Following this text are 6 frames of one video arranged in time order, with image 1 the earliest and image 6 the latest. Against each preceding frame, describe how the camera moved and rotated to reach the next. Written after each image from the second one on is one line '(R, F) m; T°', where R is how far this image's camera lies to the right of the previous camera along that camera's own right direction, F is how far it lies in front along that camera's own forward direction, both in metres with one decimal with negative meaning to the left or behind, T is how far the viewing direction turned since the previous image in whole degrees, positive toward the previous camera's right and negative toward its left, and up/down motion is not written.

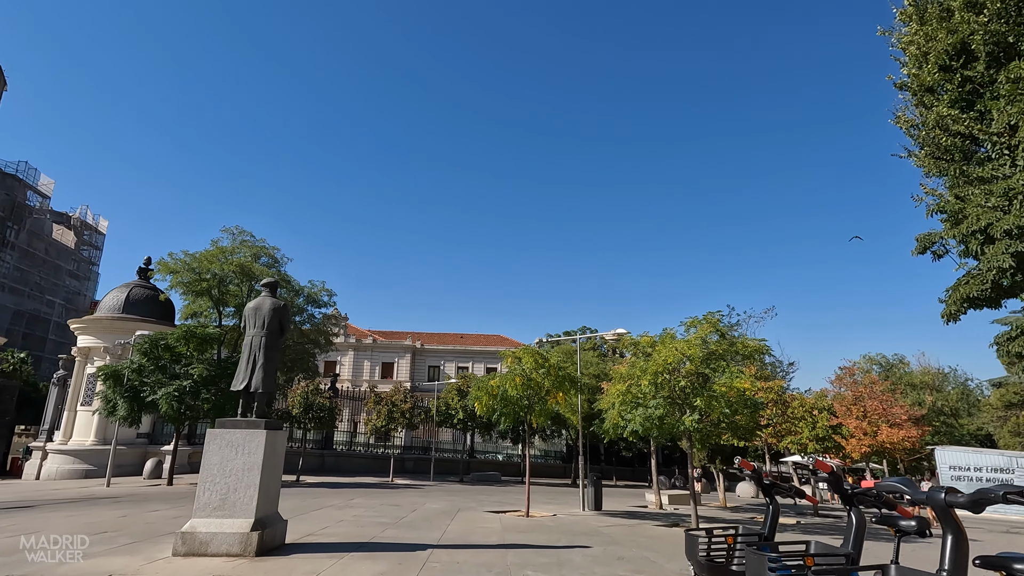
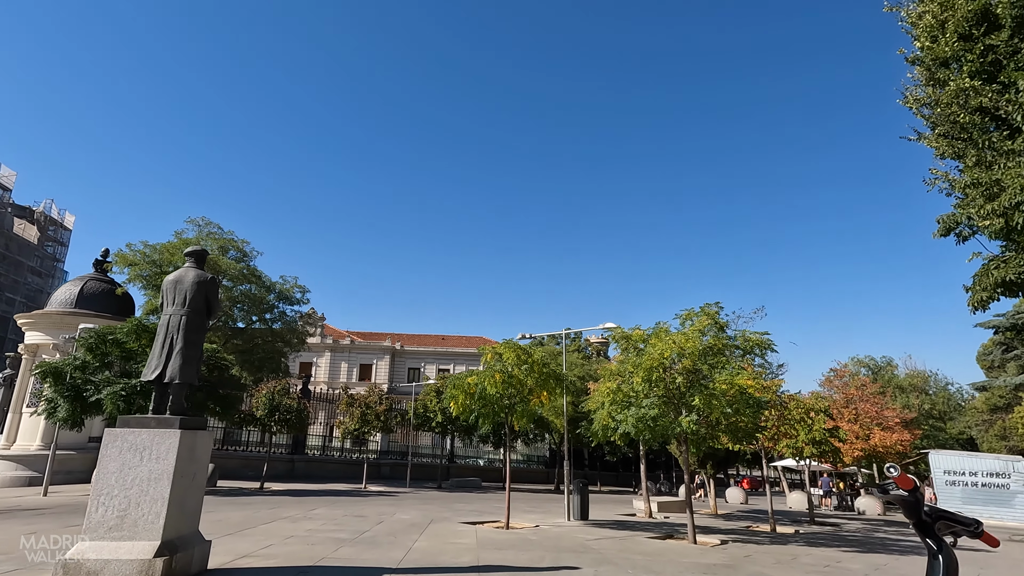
(+0.1, +1.3) m; +2°
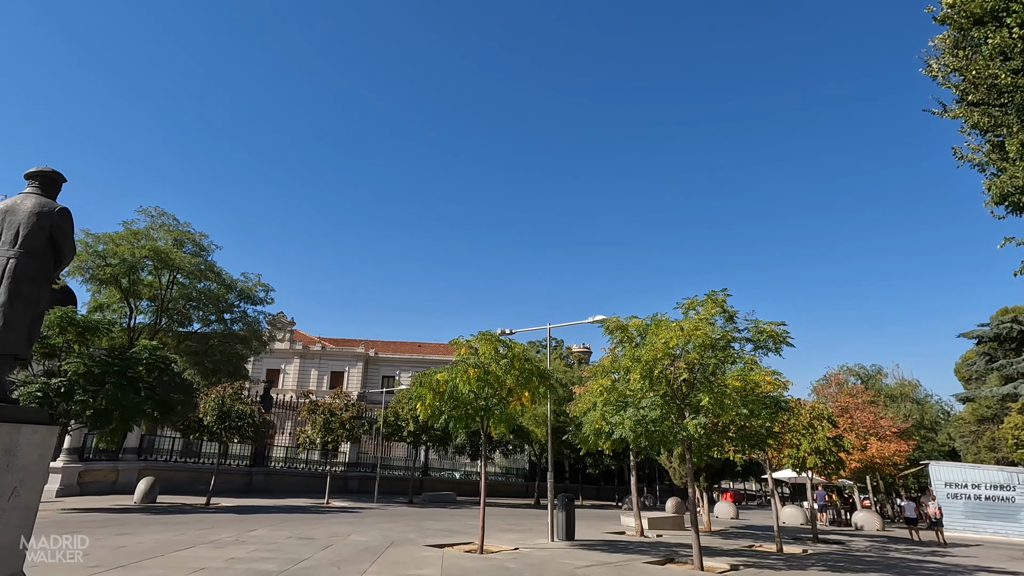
(+0.1, +1.8) m; +2°
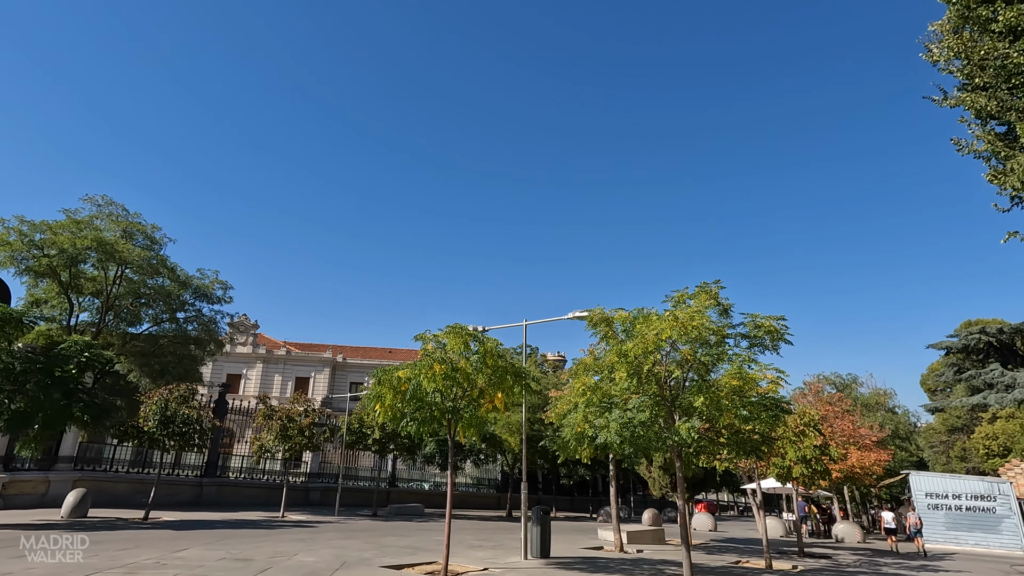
(0.0, +1.1) m; +3°
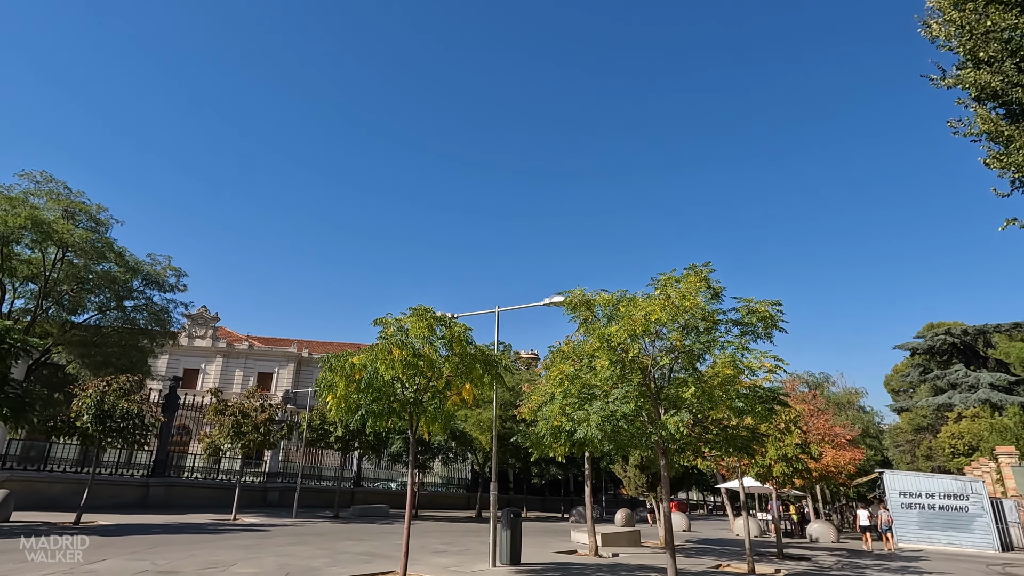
(0.0, +1.0) m; +3°
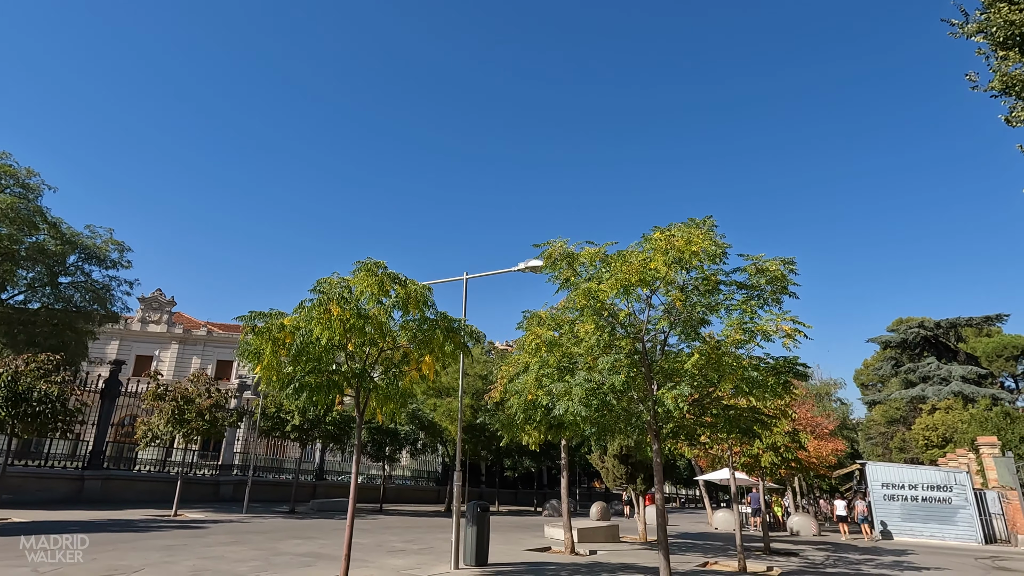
(+0.1, +1.4) m; +2°
